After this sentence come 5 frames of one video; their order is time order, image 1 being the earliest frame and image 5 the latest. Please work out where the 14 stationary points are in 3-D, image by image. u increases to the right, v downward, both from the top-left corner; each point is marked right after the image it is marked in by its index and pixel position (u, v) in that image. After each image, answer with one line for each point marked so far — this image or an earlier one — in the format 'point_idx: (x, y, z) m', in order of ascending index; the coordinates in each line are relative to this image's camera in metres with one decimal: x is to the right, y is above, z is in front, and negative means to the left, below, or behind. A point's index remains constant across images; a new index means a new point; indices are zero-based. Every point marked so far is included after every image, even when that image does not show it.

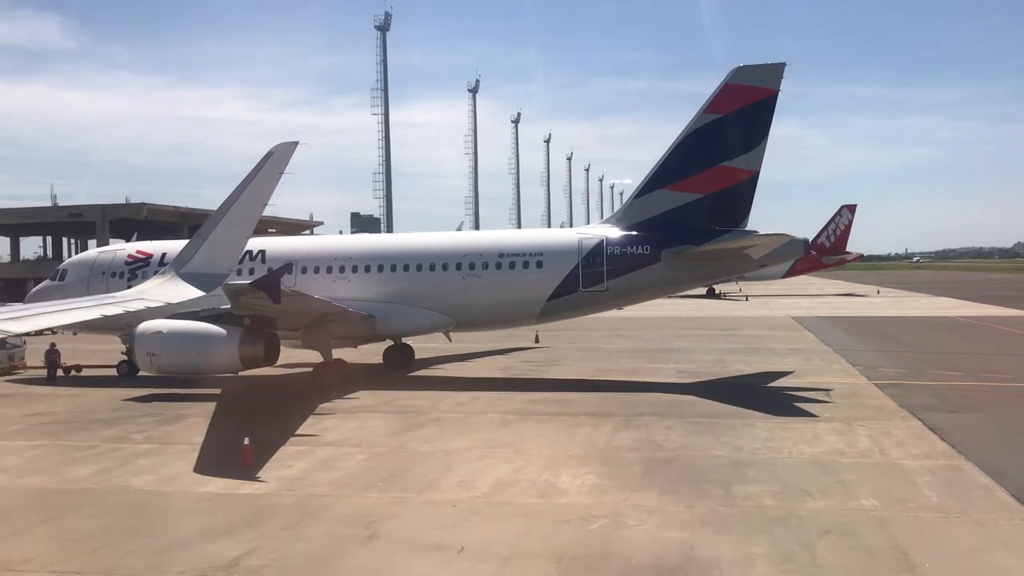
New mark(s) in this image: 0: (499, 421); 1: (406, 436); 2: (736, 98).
0: (-0.1, -1.6, +12.1) m
1: (-1.1, -1.6, +11.0) m
2: (+3.4, +2.9, +15.7) m
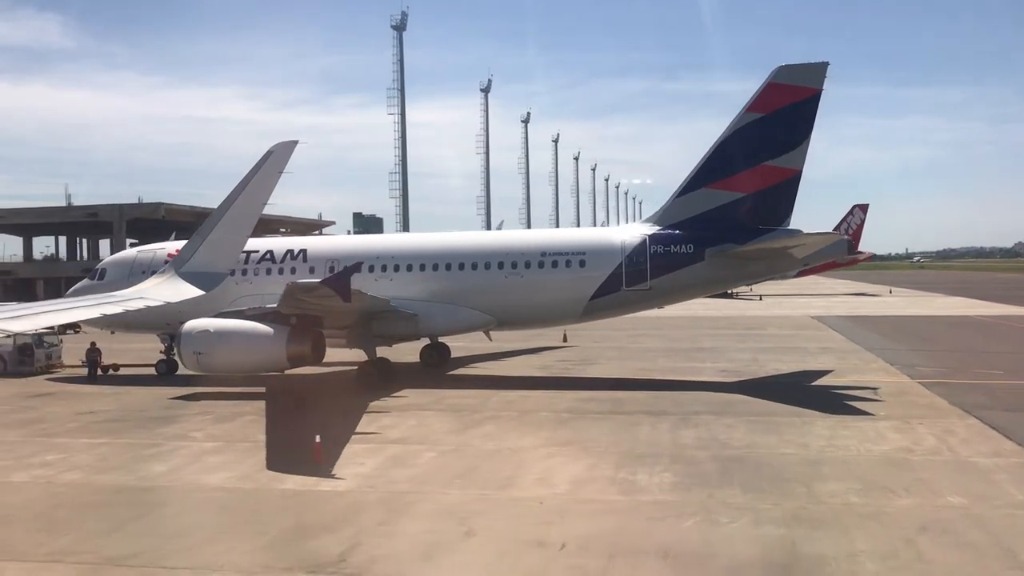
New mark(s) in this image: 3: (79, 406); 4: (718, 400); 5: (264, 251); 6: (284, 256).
0: (+0.5, -1.5, +12.1) m
1: (-0.5, -1.6, +11.0) m
2: (+4.1, +2.9, +15.7) m
3: (-5.9, -1.6, +13.9) m
4: (+2.6, -1.4, +13.1) m
5: (-4.2, +0.6, +17.4) m
6: (-3.8, +0.5, +17.3) m
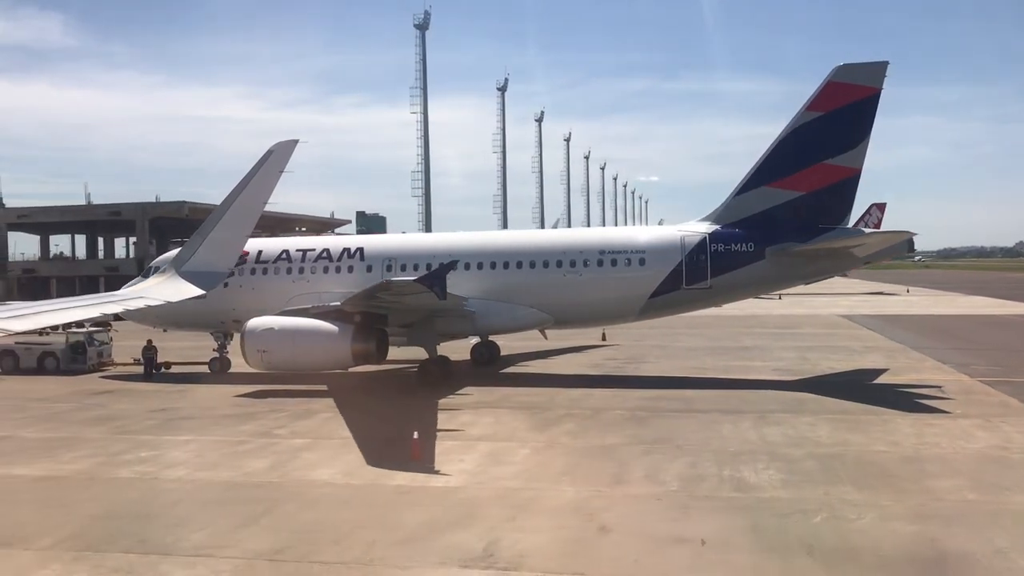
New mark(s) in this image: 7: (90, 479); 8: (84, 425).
0: (+1.4, -1.5, +12.1) m
1: (+0.4, -1.5, +11.0) m
2: (+5.0, +2.9, +15.7) m
3: (-4.9, -1.6, +14.0) m
4: (+3.5, -1.4, +13.1) m
5: (-3.2, +0.7, +17.4) m
6: (-2.9, +0.6, +17.3) m
7: (-3.7, -1.7, +9.0) m
8: (-5.1, -1.6, +12.3) m
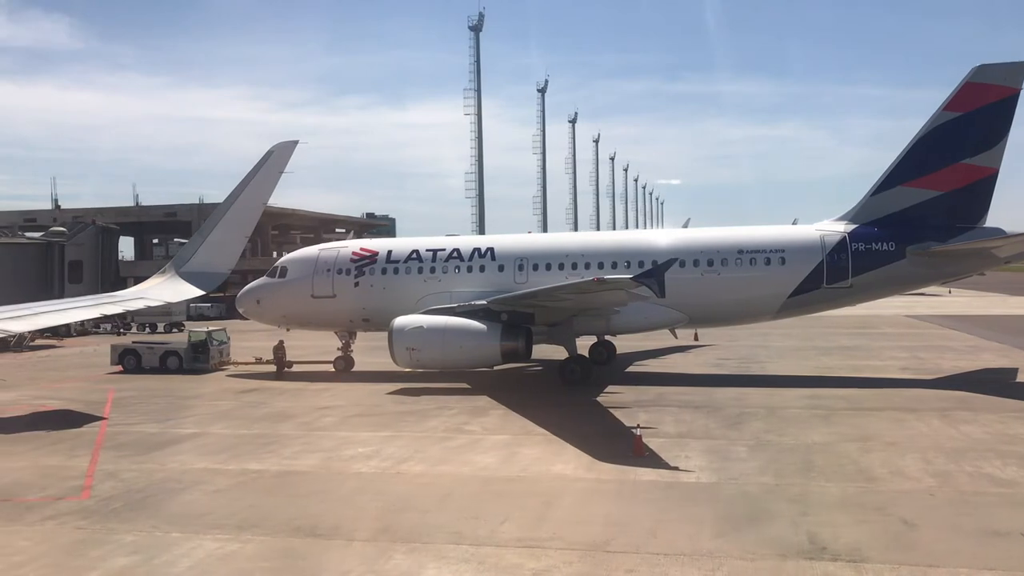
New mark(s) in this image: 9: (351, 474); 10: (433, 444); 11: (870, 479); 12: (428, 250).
0: (+3.6, -1.5, +12.2) m
1: (+2.6, -1.5, +11.1) m
2: (+7.2, +3.0, +15.8) m
3: (-2.8, -1.6, +14.1) m
4: (+5.7, -1.4, +13.1) m
5: (-1.1, +0.7, +17.6) m
6: (-0.7, +0.6, +17.4) m
7: (-1.6, -1.6, +9.1) m
8: (-3.0, -1.6, +12.4) m
9: (-1.4, -1.6, +9.0) m
10: (-0.8, -1.6, +10.5) m
11: (+2.9, -1.6, +8.4) m
12: (-1.5, +0.7, +17.7) m
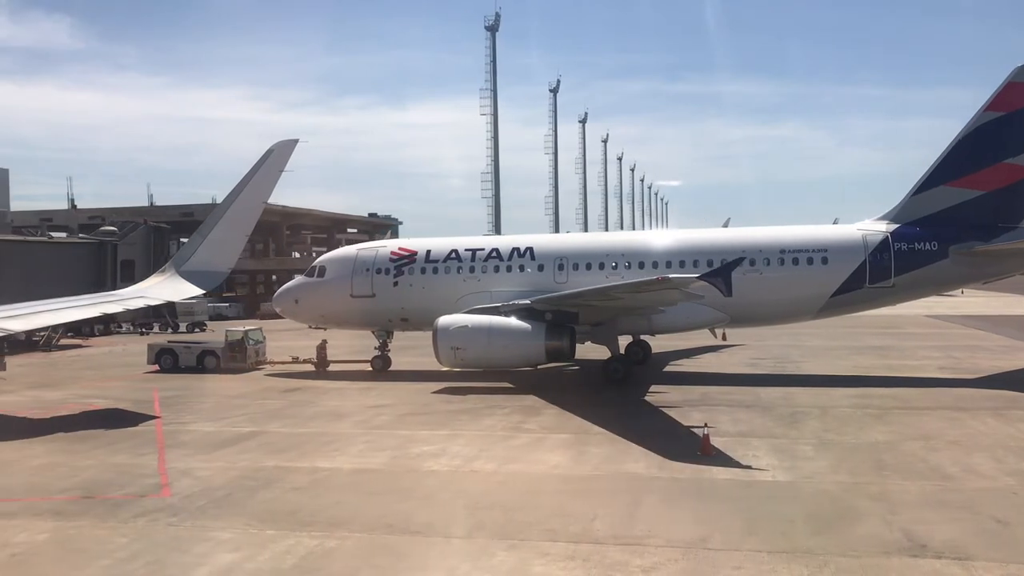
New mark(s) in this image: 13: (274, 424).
0: (+4.2, -1.5, +12.2) m
1: (+3.2, -1.5, +11.2) m
2: (+7.9, +3.0, +15.8) m
3: (-2.1, -1.6, +14.2) m
4: (+6.3, -1.4, +13.2) m
5: (-0.4, +0.7, +17.6) m
6: (0.0, +0.6, +17.5) m
7: (-0.9, -1.6, +9.1) m
8: (-2.3, -1.6, +12.5) m
9: (-0.8, -1.6, +9.1) m
10: (-0.2, -1.6, +10.5) m
11: (+3.6, -1.6, +8.5) m
12: (-0.8, +0.7, +17.7) m
13: (-2.9, -1.6, +12.4) m
